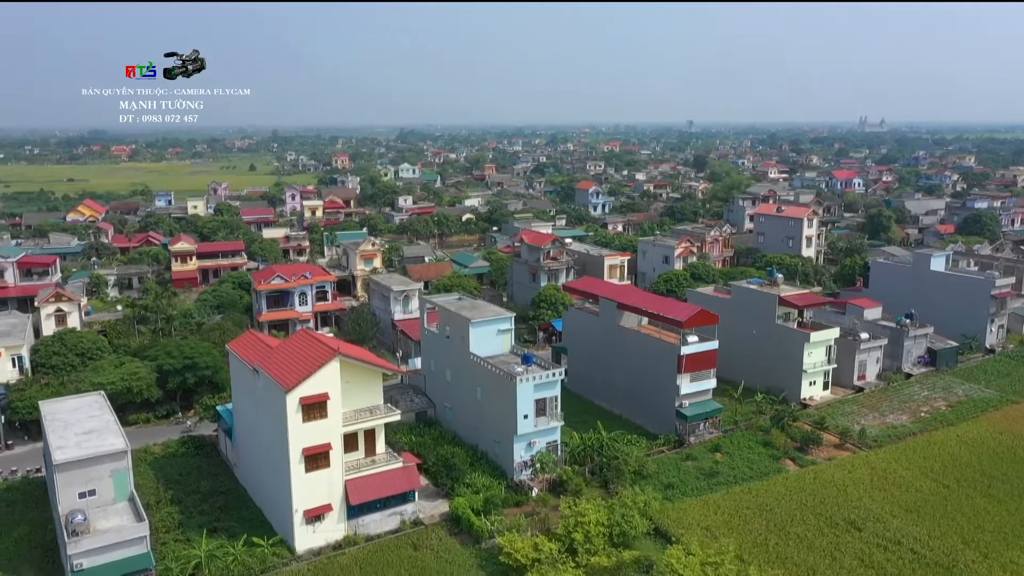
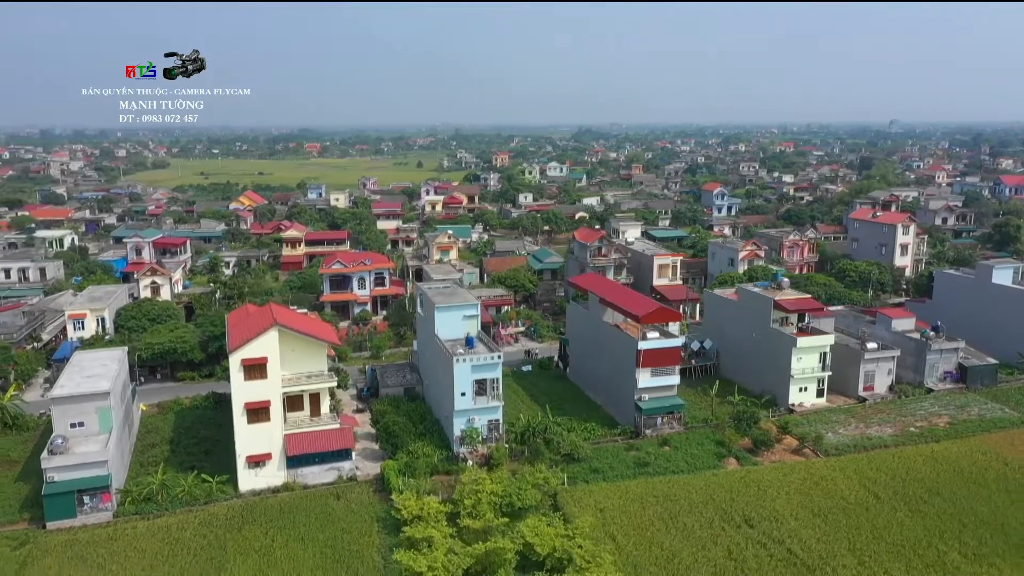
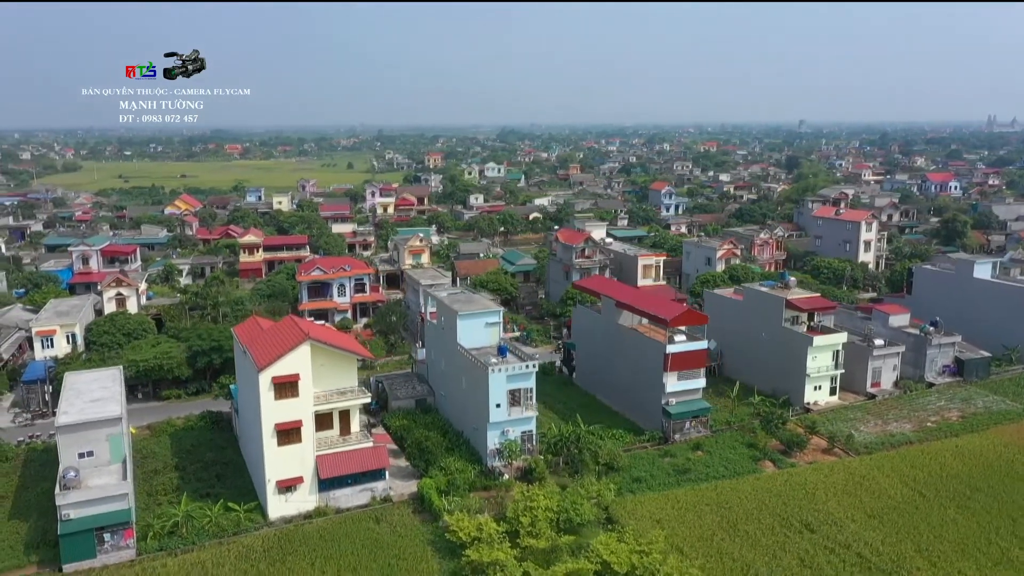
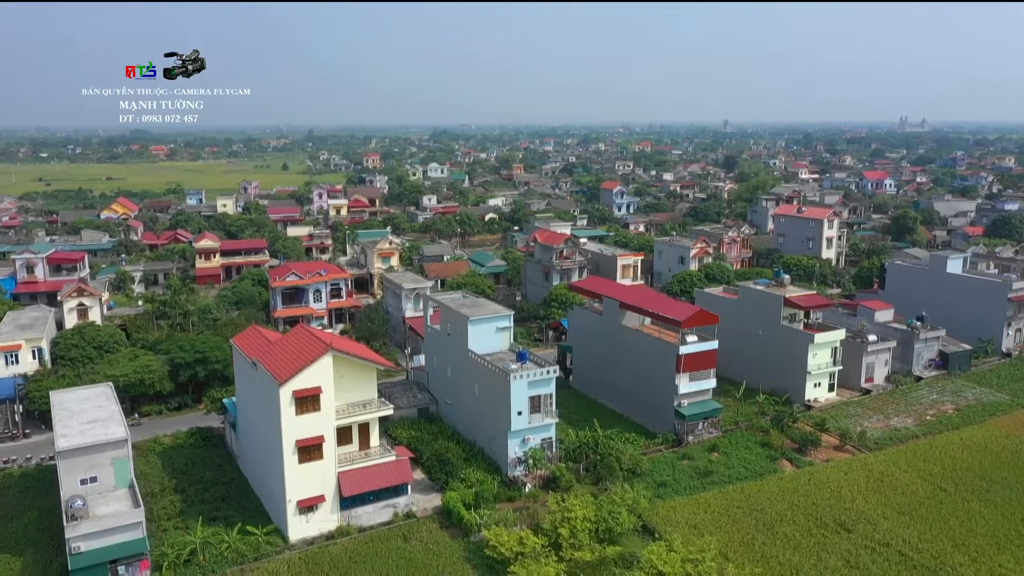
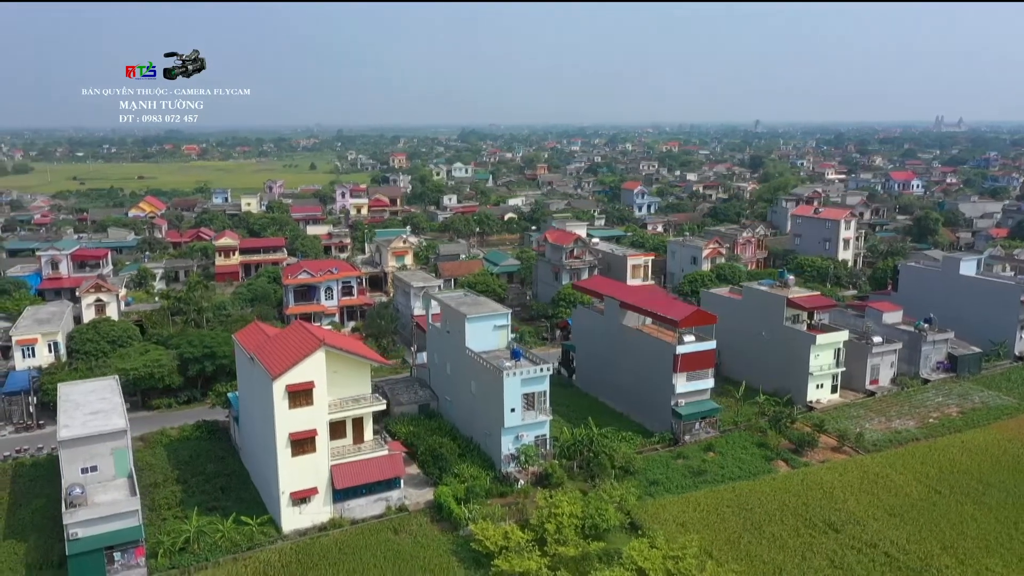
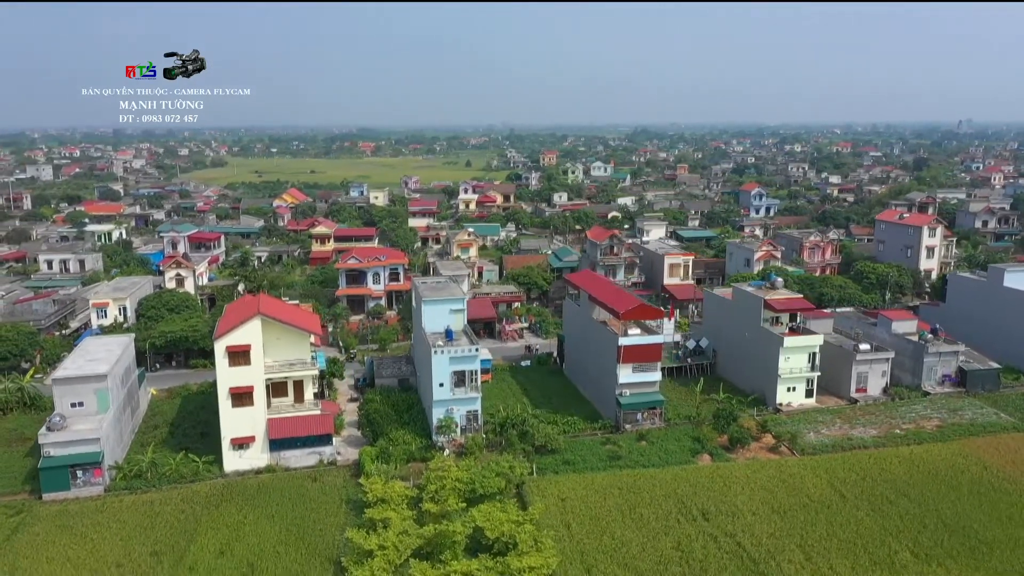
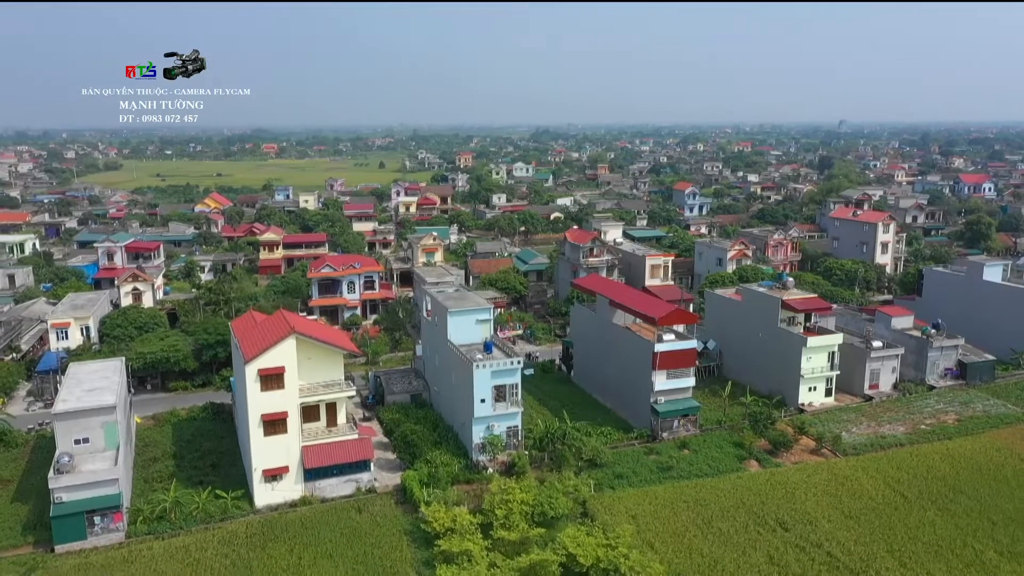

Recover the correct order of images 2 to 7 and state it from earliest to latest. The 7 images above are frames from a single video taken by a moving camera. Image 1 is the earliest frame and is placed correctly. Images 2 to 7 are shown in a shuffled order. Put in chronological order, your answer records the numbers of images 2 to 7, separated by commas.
4, 5, 3, 7, 2, 6
